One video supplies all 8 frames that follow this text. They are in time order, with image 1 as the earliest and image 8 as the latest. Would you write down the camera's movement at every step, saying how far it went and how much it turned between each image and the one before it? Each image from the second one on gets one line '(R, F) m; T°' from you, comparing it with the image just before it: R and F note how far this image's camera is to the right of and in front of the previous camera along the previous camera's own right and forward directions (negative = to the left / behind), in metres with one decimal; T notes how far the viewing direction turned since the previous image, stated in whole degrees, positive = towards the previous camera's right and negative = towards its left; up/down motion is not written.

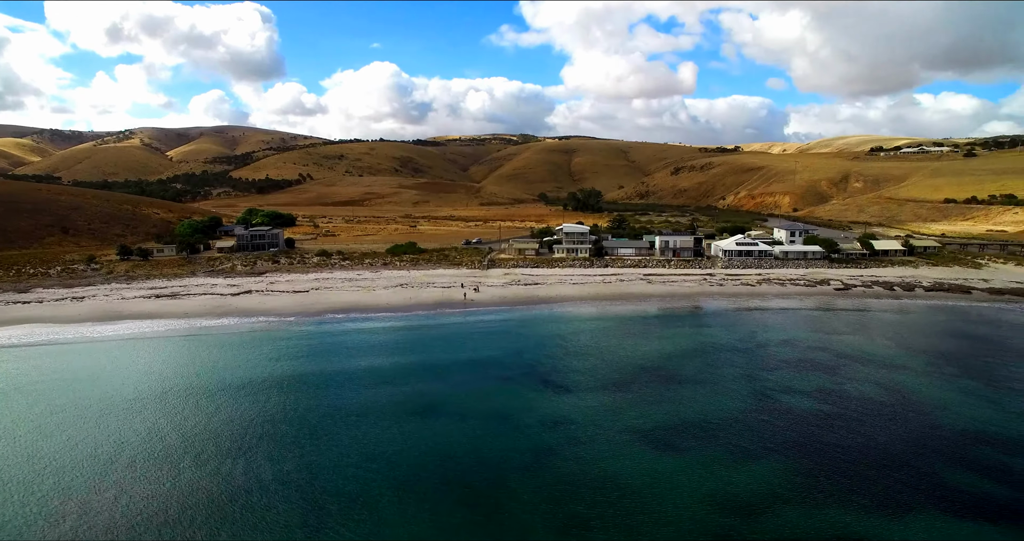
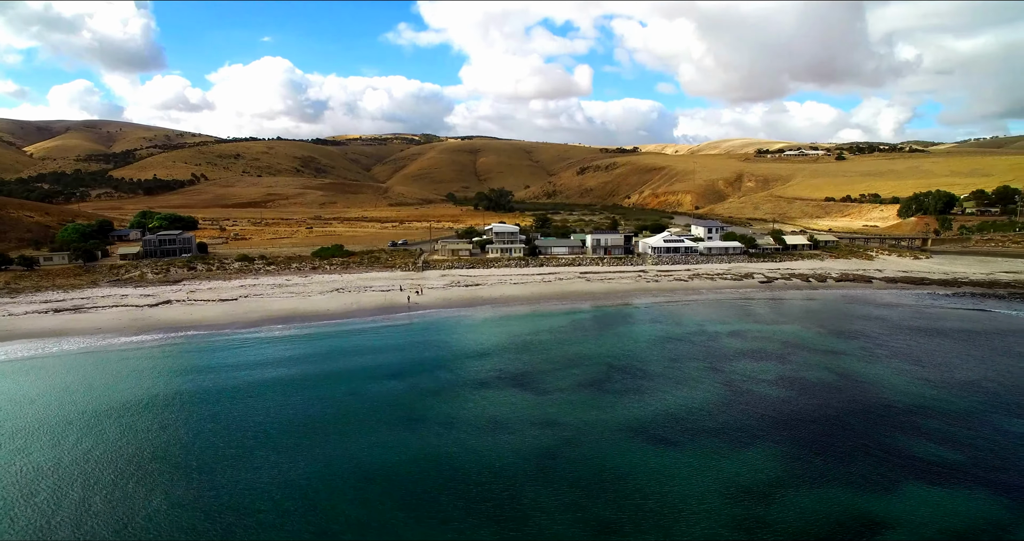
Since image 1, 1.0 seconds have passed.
(-2.4, +0.3) m; +9°
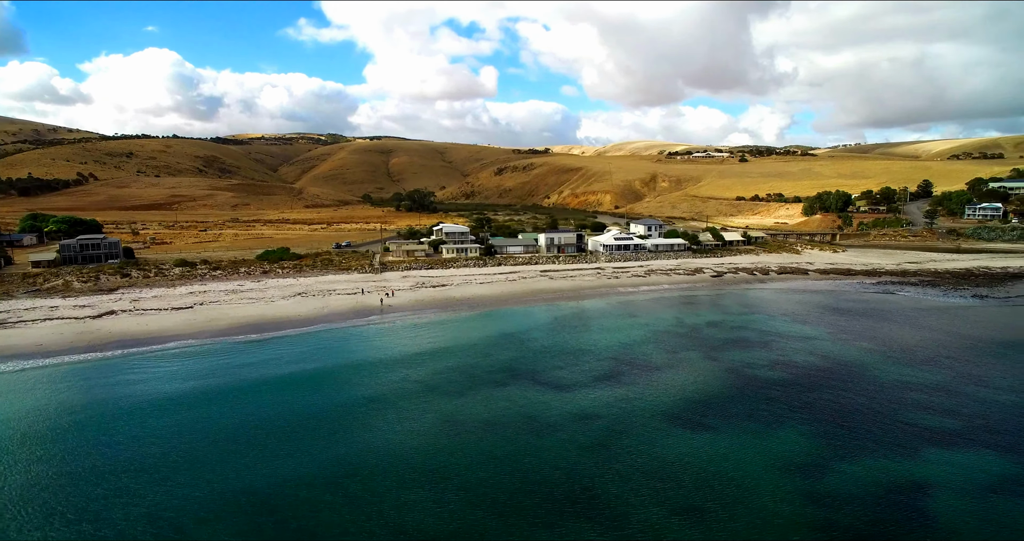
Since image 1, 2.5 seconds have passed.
(-3.6, 0.0) m; +8°
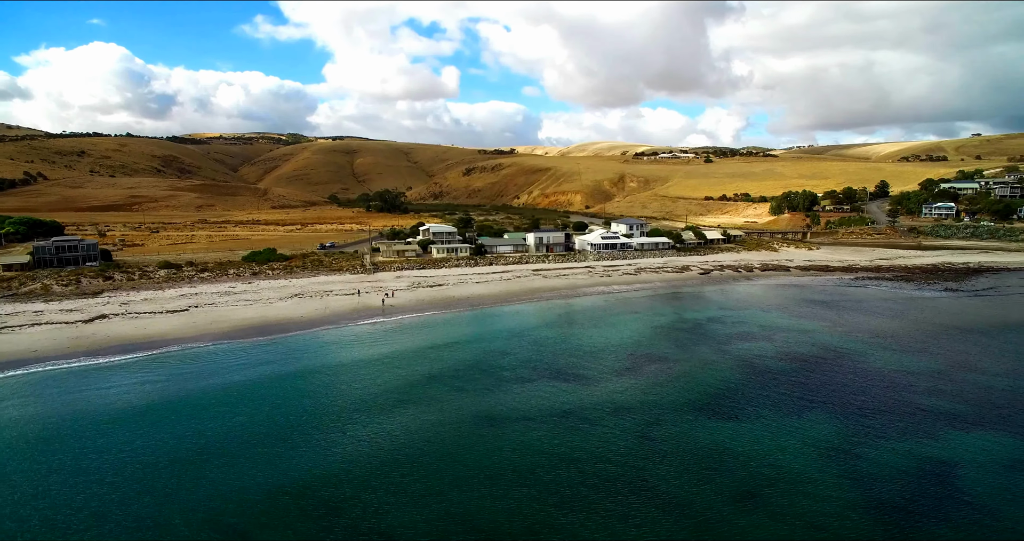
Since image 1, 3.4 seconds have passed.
(-2.1, -0.3) m; +3°
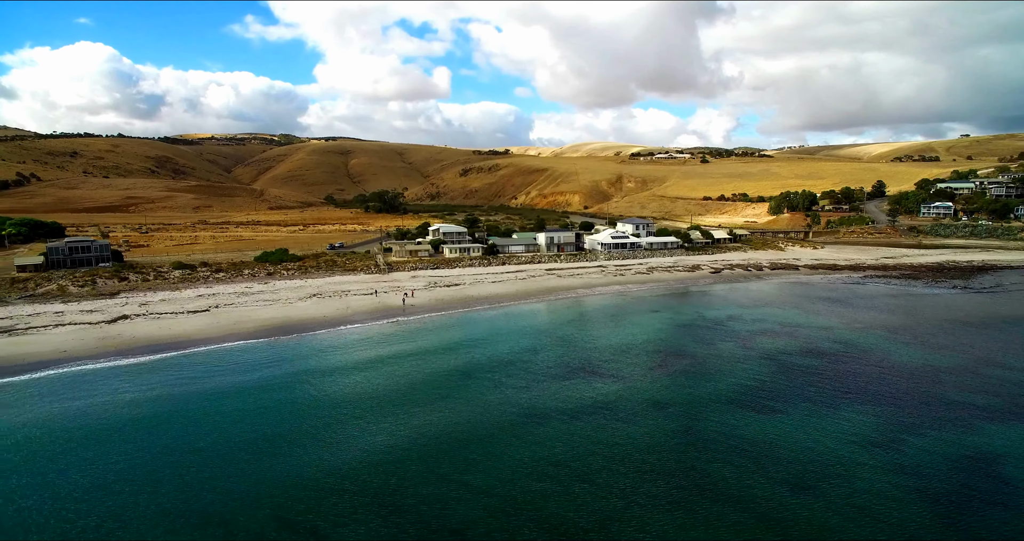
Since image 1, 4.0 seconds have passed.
(-1.5, -0.3) m; +1°
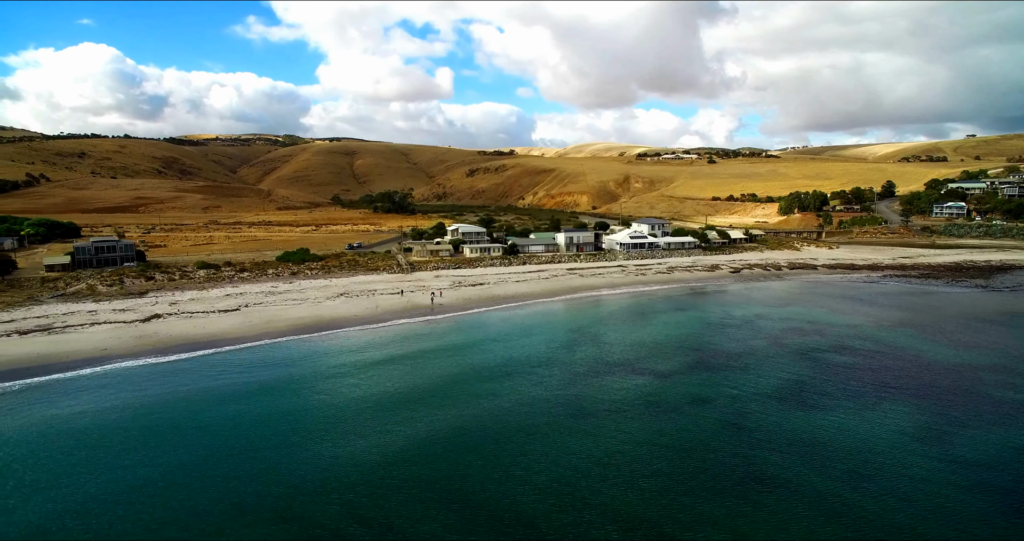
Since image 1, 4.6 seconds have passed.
(-1.4, -0.3) m; 0°
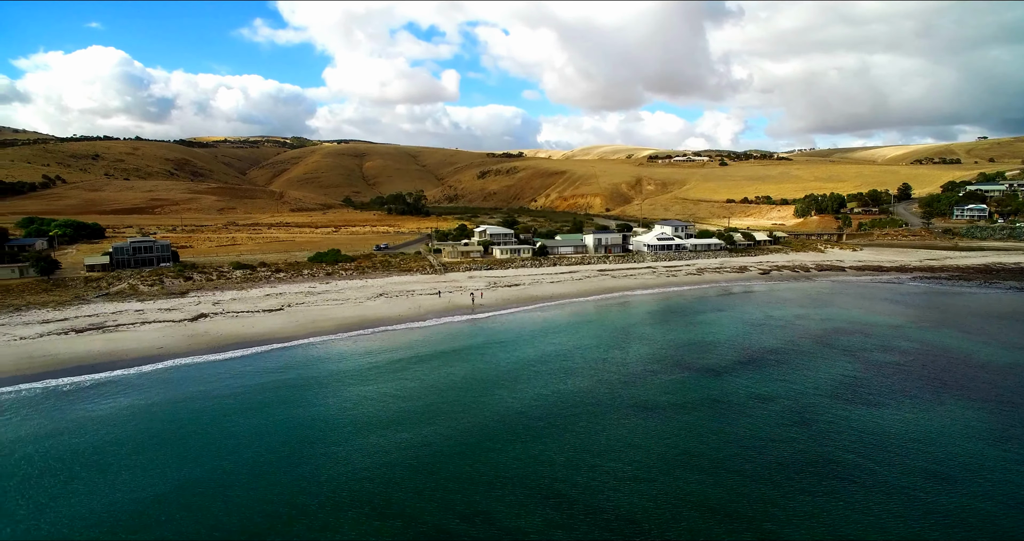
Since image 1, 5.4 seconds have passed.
(-1.9, -0.4) m; 0°
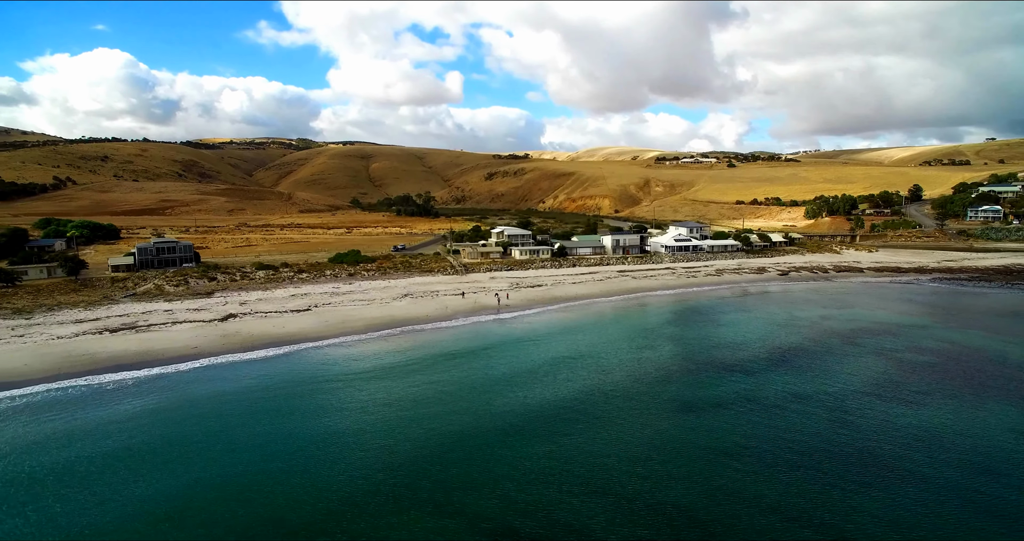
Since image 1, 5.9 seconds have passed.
(-1.2, -0.3) m; 0°
